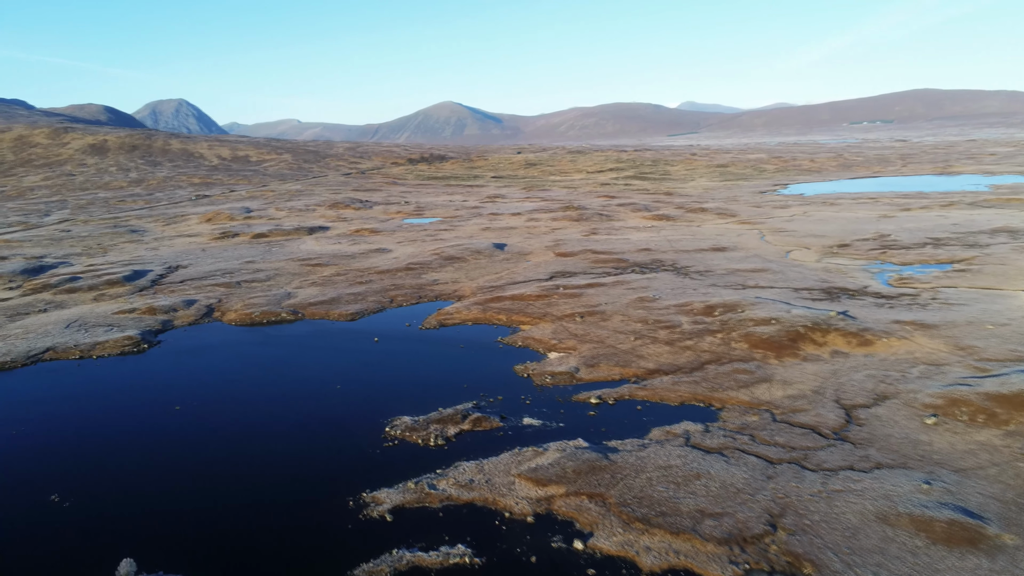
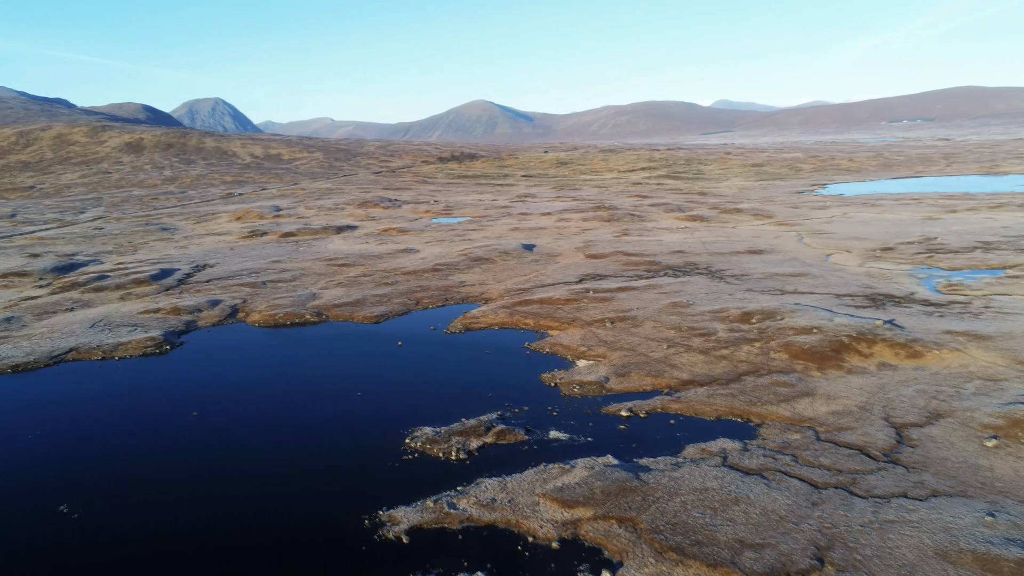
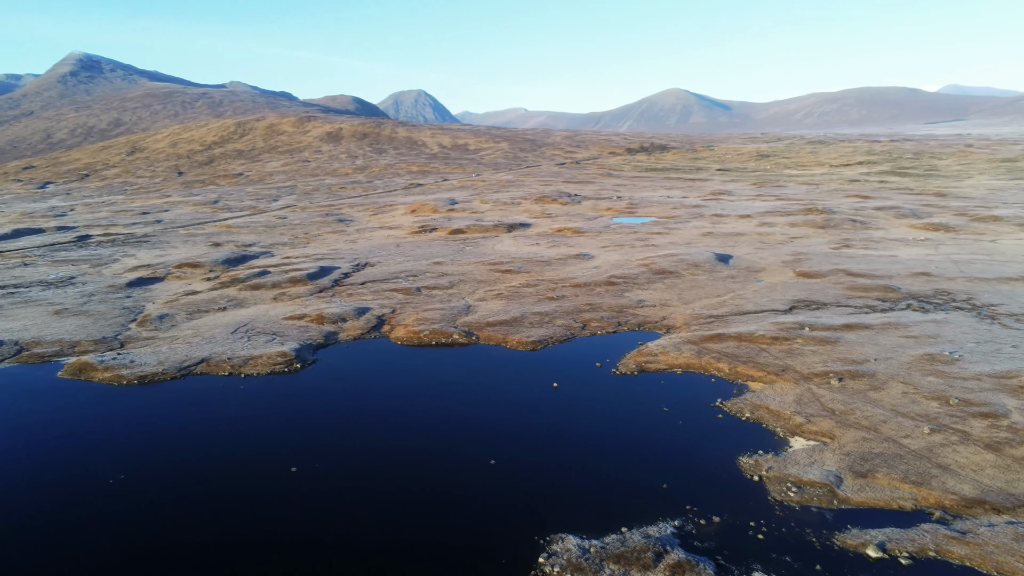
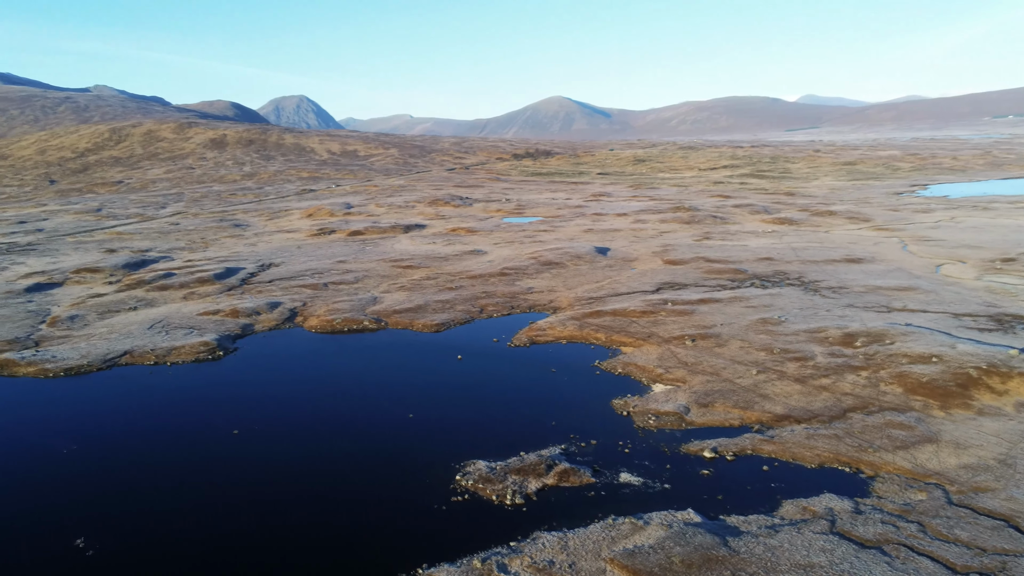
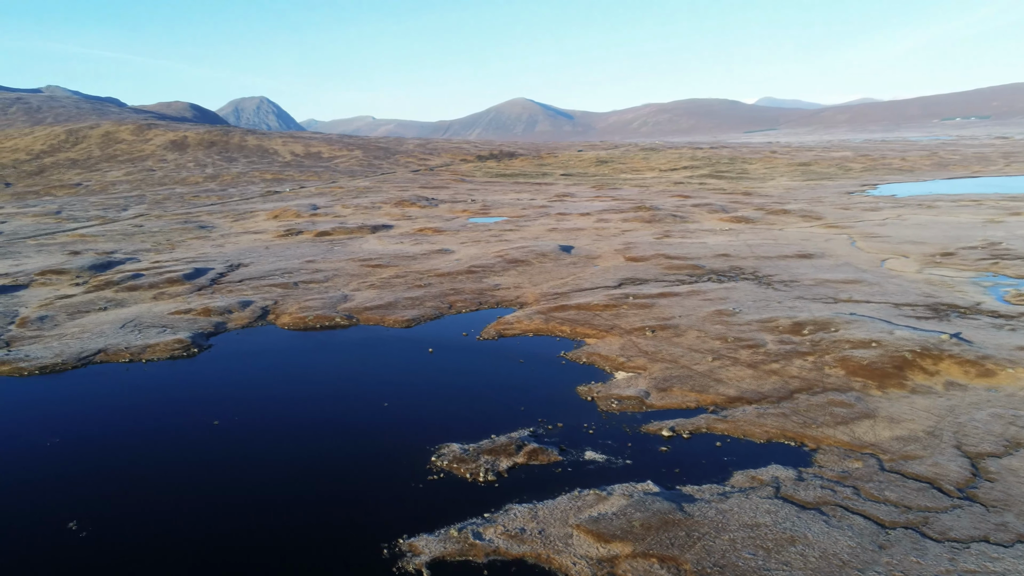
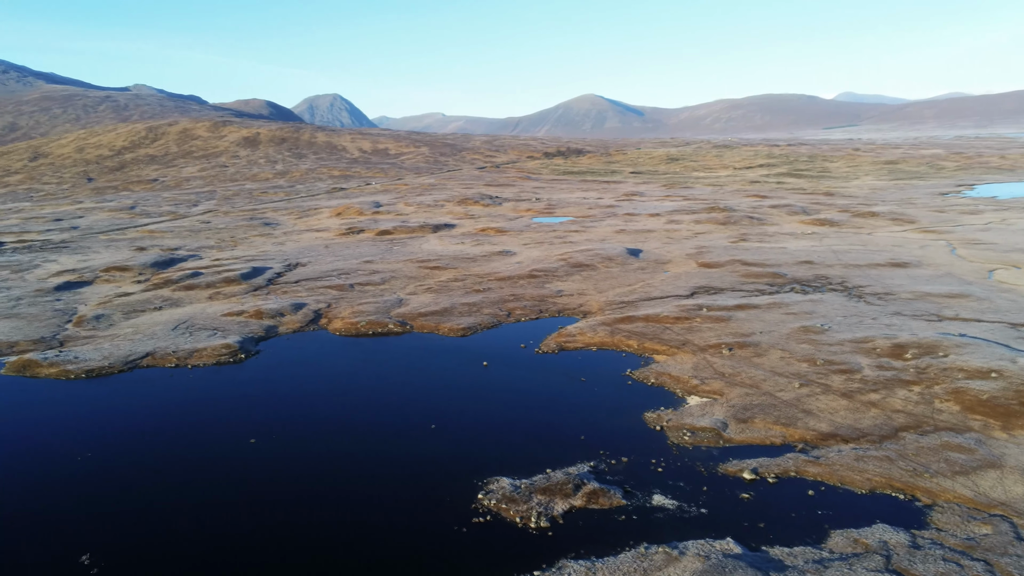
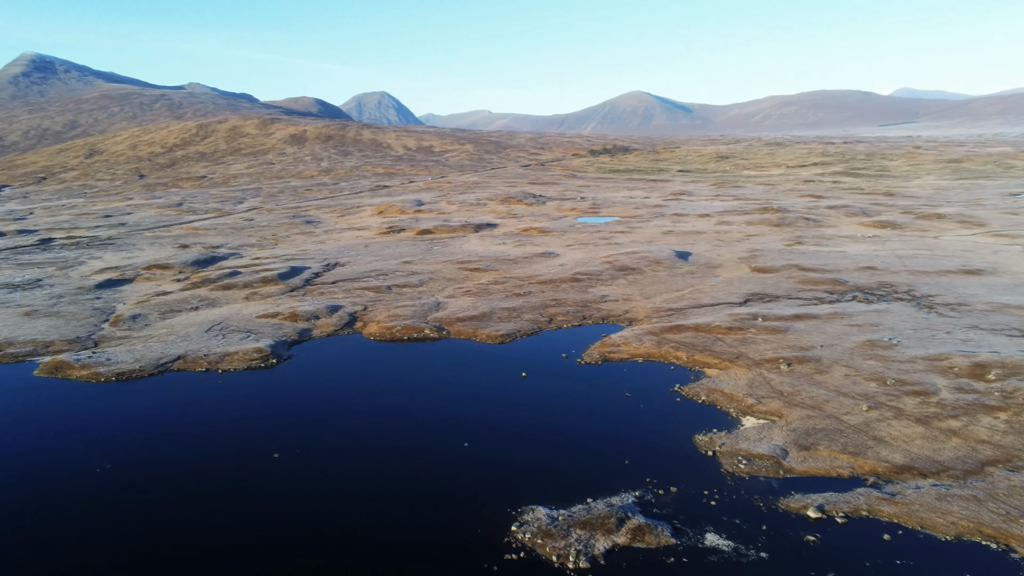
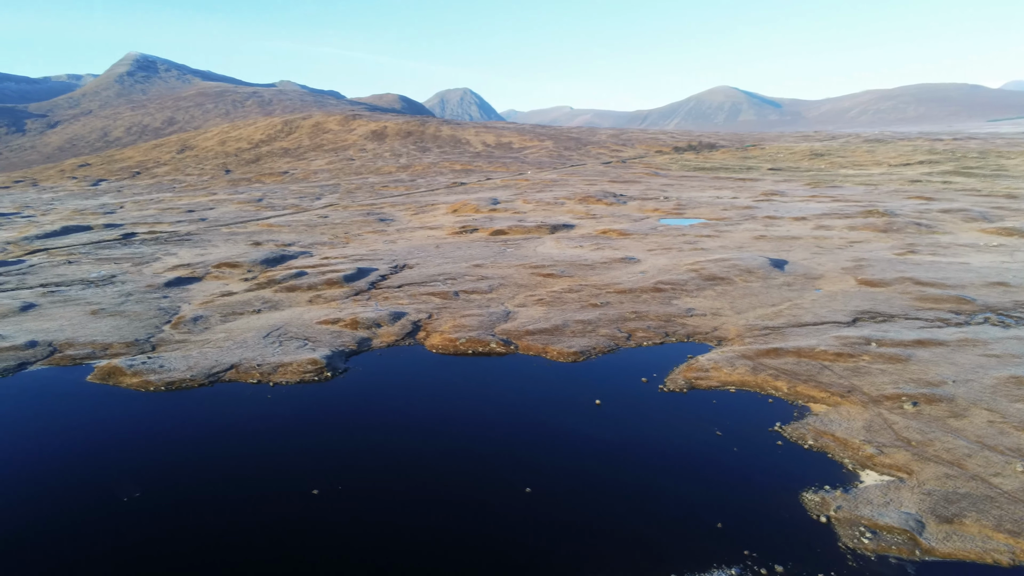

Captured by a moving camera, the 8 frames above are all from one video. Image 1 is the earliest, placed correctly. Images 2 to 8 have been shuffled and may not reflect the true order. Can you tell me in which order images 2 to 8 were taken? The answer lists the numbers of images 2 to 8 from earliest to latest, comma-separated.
2, 5, 4, 6, 7, 3, 8
